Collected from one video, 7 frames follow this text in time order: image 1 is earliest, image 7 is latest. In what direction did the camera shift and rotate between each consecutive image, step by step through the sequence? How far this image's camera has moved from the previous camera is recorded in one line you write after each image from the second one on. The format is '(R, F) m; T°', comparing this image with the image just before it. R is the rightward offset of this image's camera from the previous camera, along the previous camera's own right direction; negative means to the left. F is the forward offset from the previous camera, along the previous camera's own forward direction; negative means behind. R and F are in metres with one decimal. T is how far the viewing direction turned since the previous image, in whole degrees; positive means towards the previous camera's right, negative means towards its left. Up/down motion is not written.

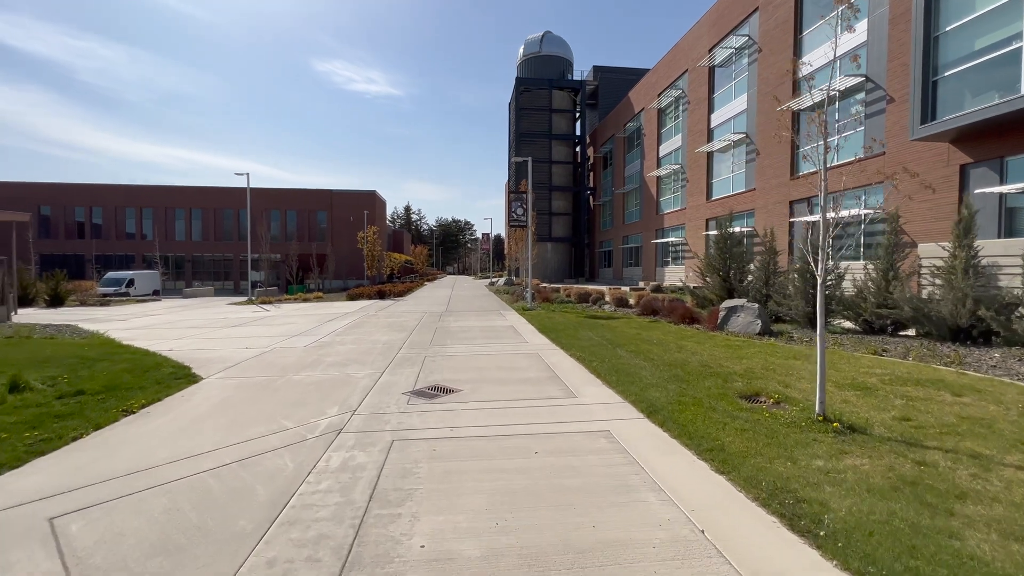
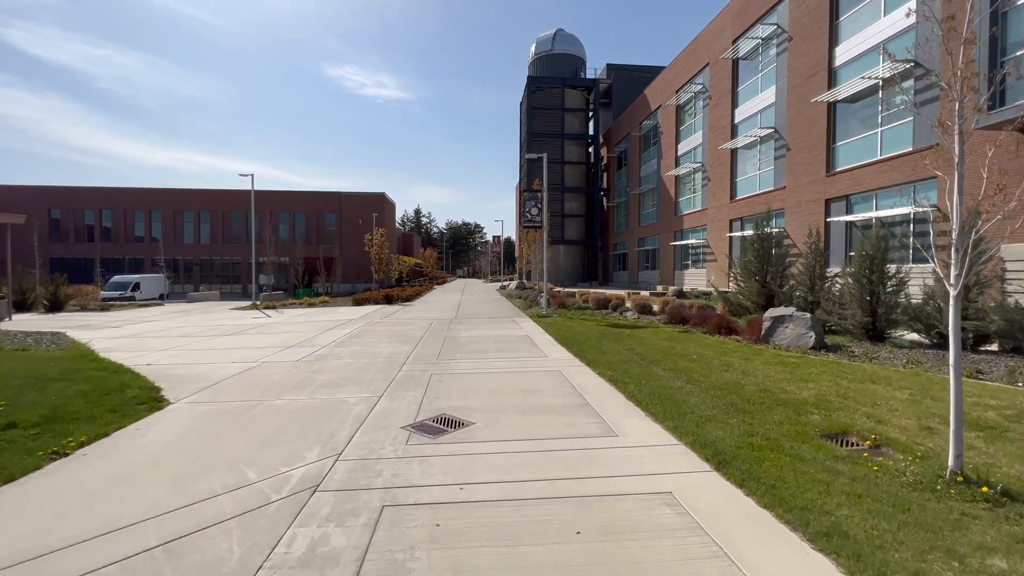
(-0.2, +1.5) m; -1°
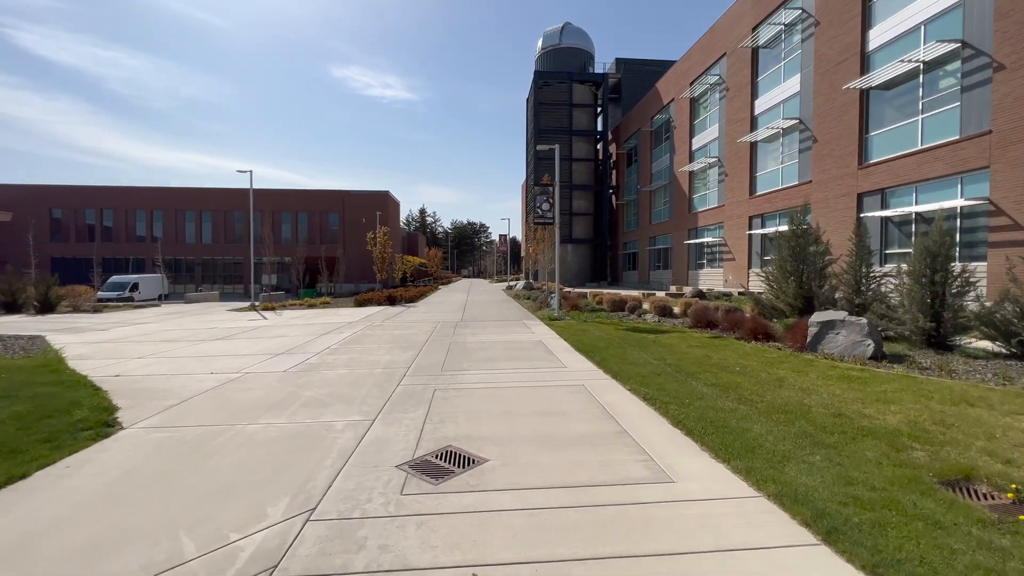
(-0.2, +1.4) m; -1°
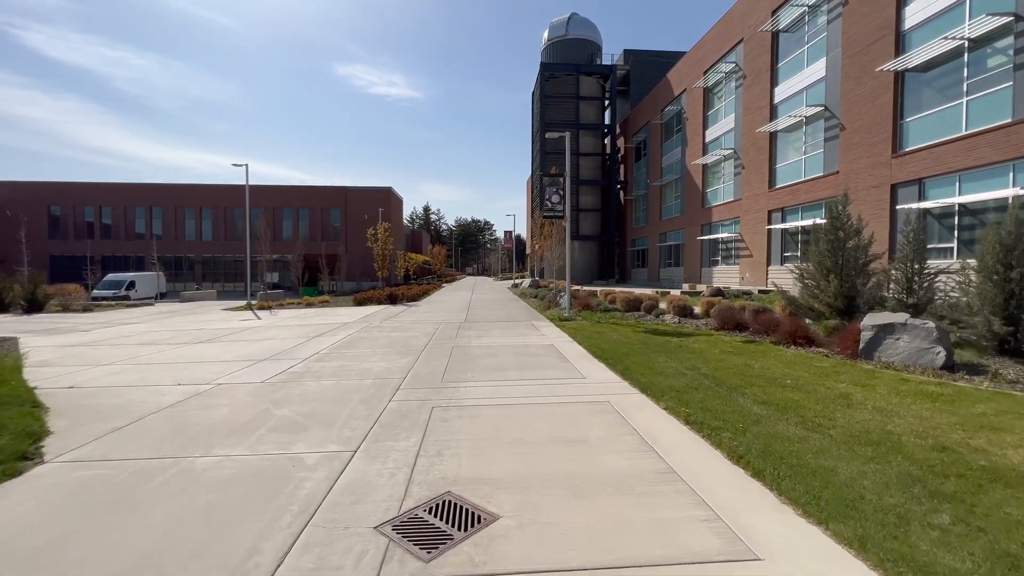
(-0.1, +1.3) m; -1°
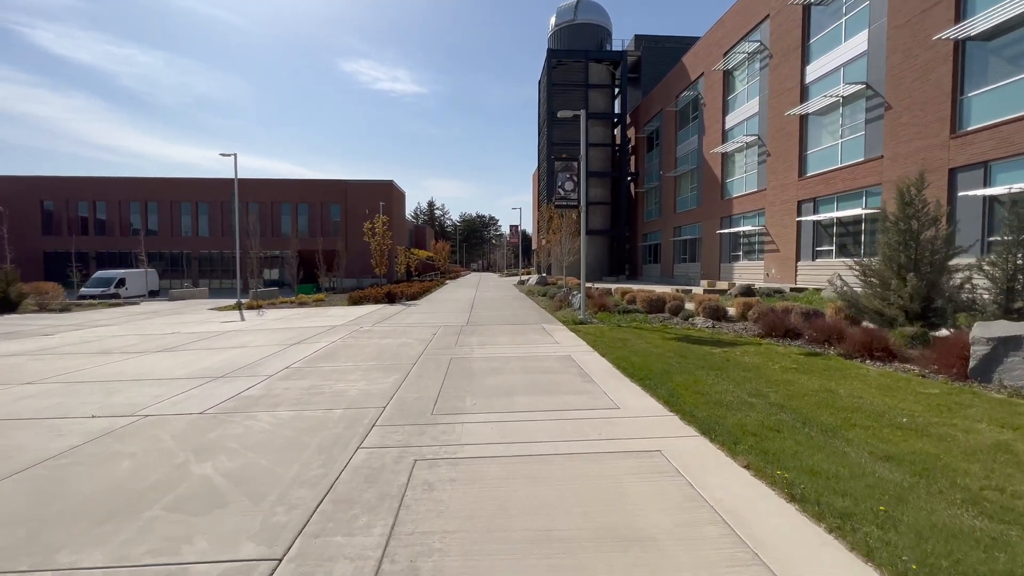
(-0.1, +2.1) m; -1°
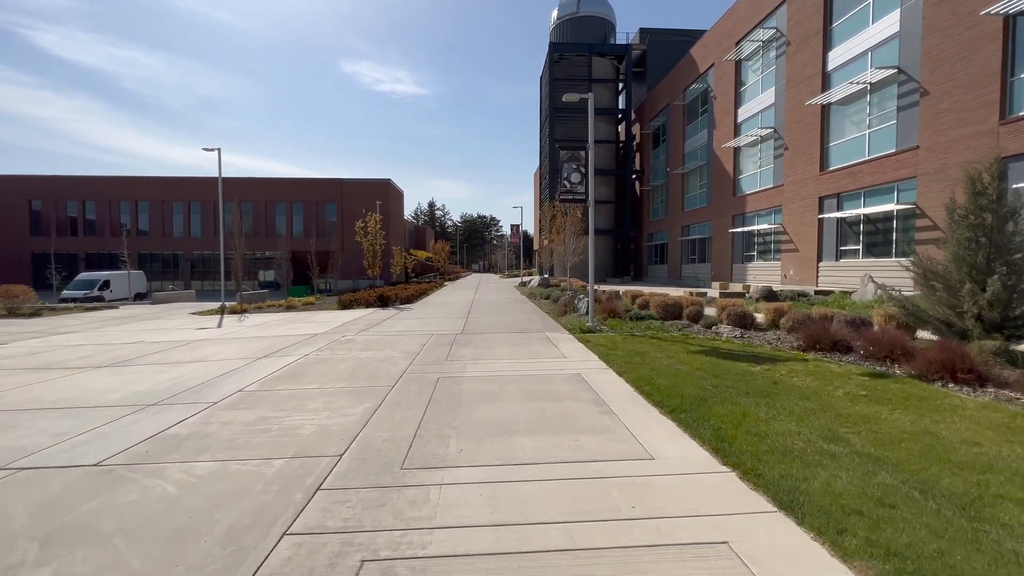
(0.0, +1.7) m; 0°
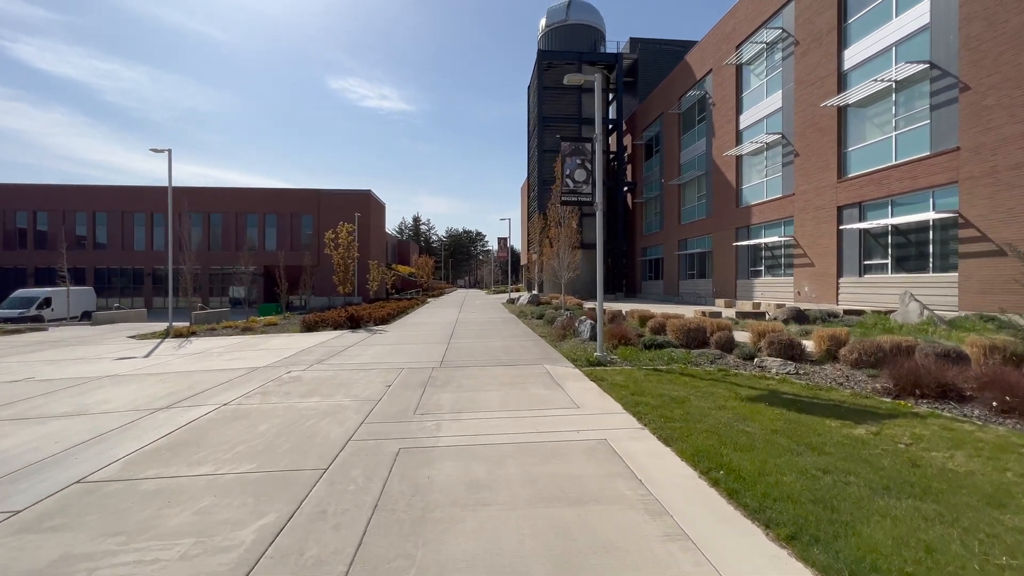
(-0.1, +2.8) m; +2°
